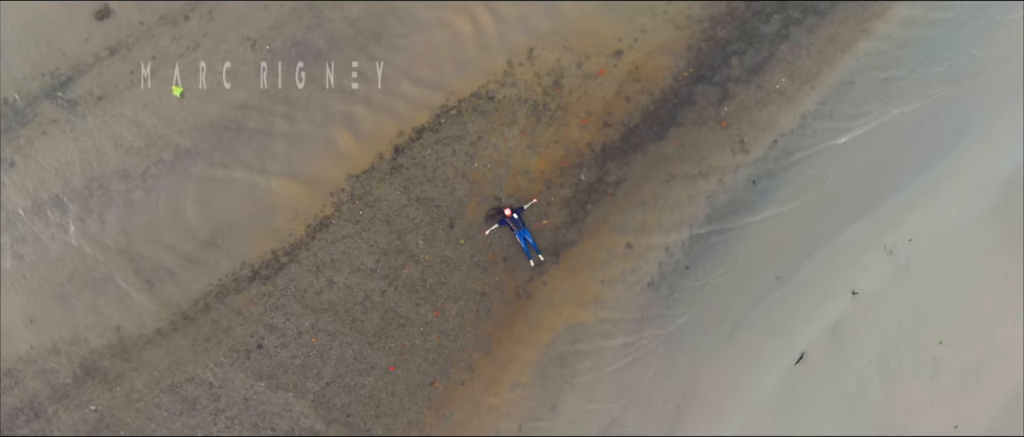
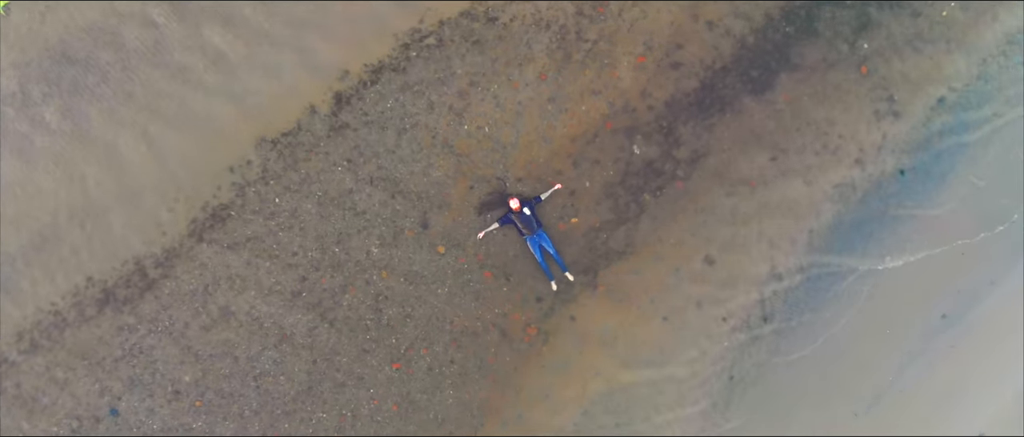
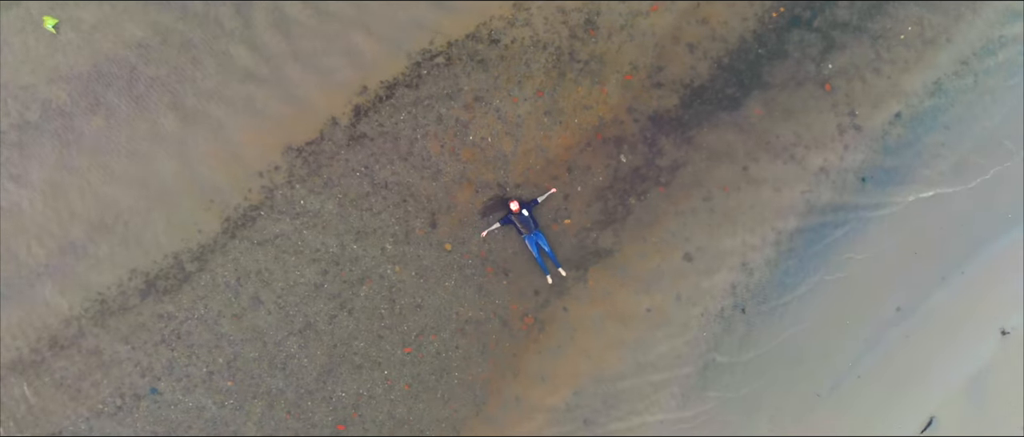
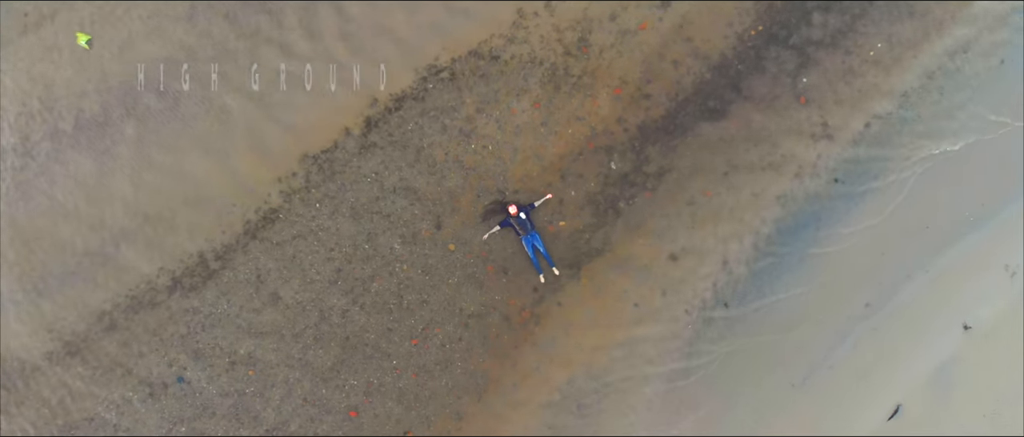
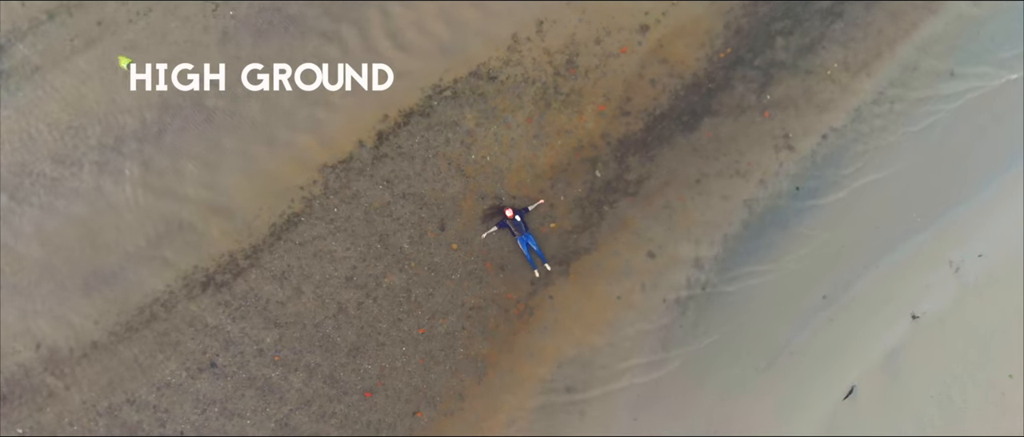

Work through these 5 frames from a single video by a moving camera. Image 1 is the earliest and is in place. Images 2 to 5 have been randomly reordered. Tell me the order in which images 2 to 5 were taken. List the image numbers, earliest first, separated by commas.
5, 4, 3, 2
